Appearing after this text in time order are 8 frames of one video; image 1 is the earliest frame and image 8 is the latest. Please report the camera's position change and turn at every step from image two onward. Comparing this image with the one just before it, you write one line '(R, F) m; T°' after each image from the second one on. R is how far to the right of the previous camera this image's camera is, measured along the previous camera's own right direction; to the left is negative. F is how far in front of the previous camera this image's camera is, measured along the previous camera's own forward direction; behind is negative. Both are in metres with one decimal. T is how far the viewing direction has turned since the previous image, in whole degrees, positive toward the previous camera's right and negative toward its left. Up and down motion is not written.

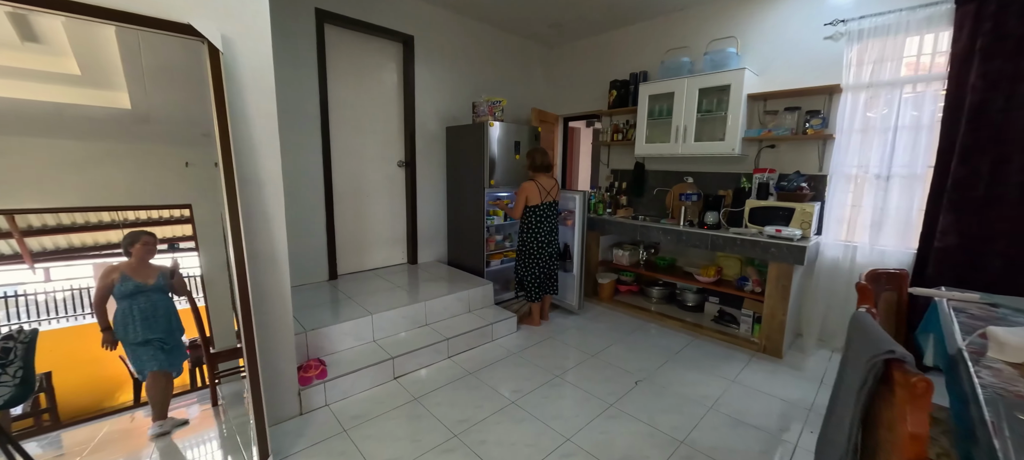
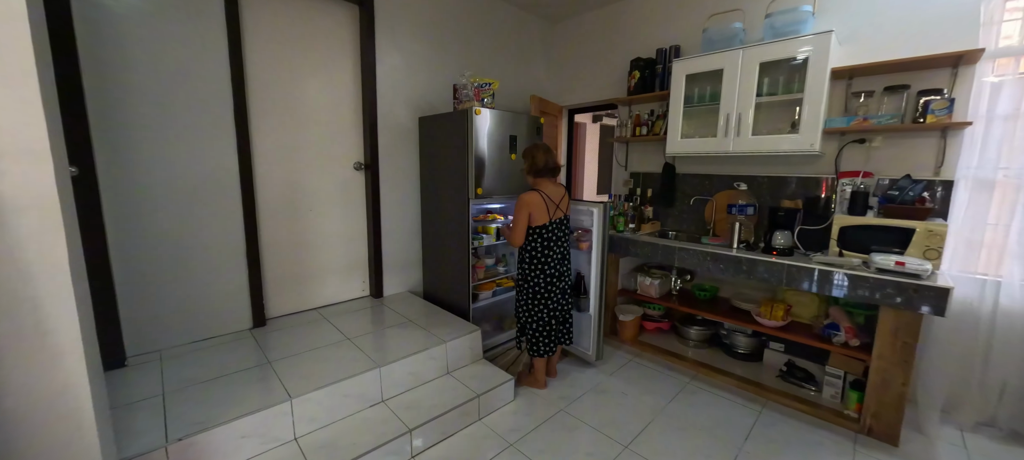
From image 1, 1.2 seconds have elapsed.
(0.0, +0.8) m; +1°
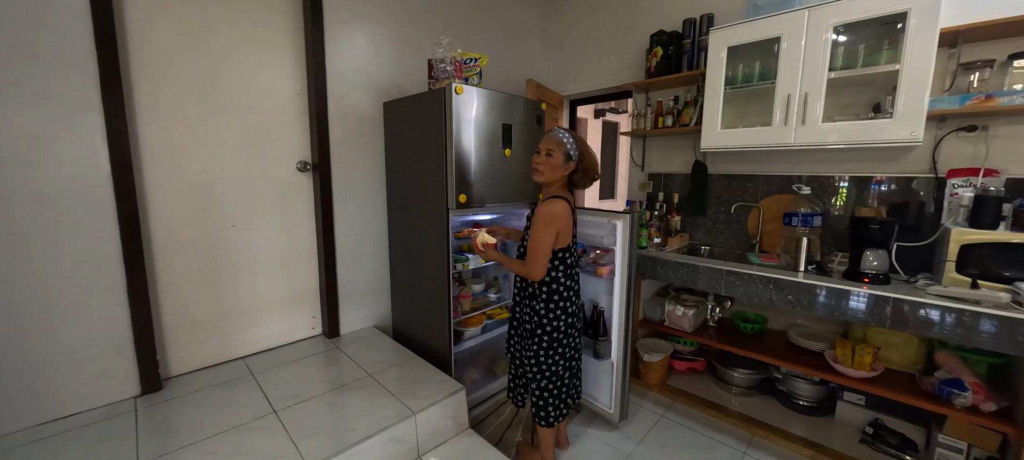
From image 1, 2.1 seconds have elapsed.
(0.0, +0.5) m; +2°
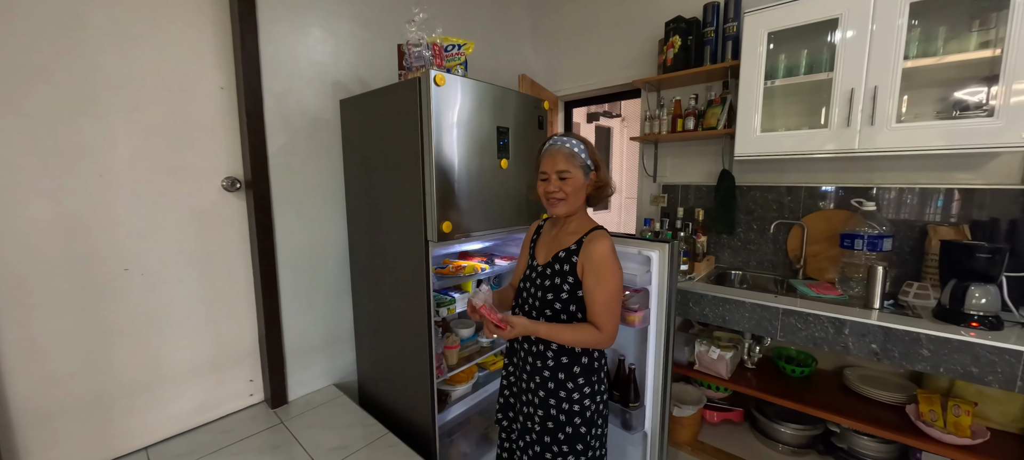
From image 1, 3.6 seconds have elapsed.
(-0.1, +0.4) m; +3°
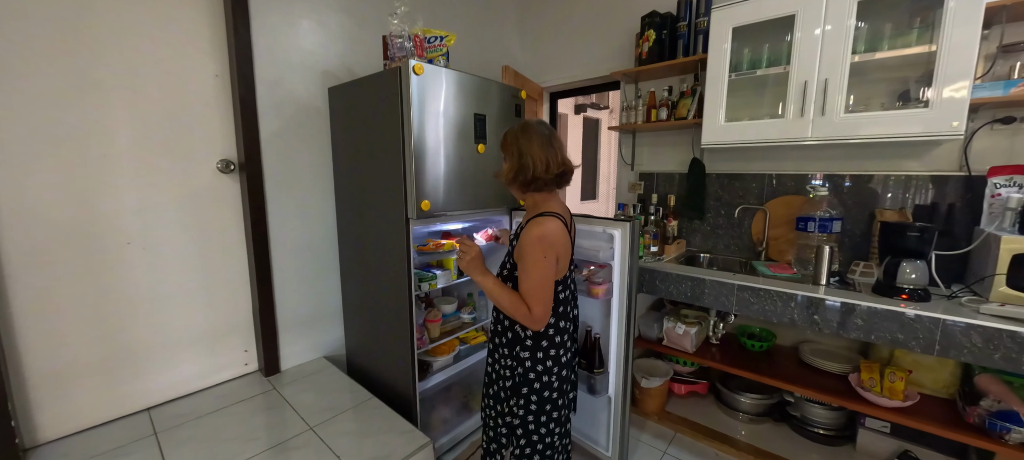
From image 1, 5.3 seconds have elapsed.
(+0.1, -0.1) m; 0°
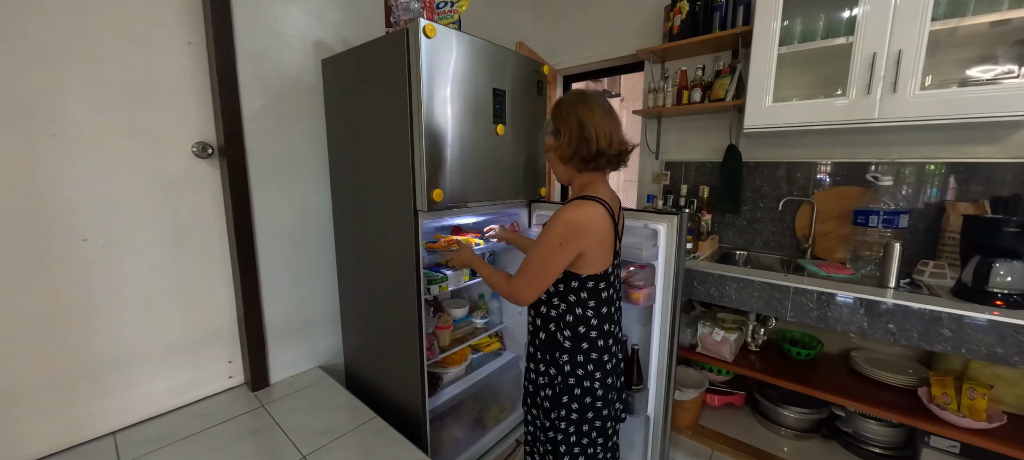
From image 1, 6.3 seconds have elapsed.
(-0.1, +0.2) m; 0°
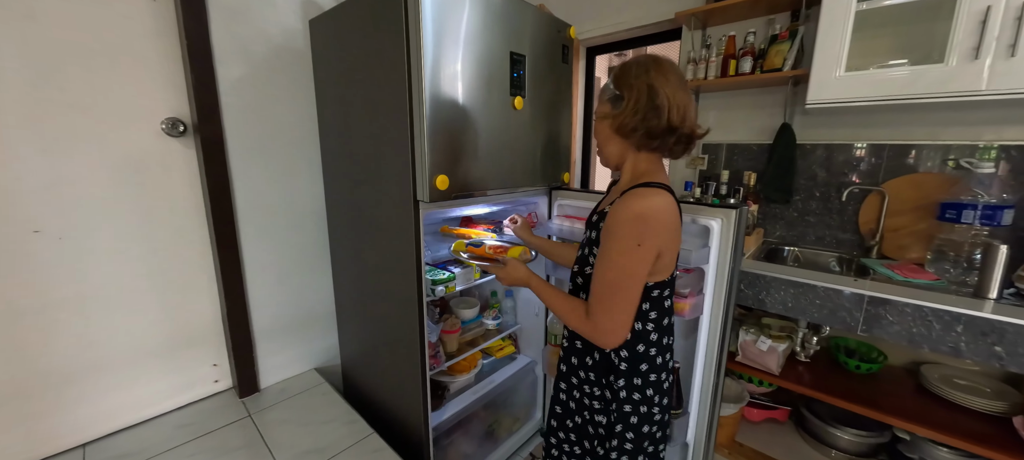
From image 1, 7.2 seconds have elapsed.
(0.0, +0.2) m; -2°
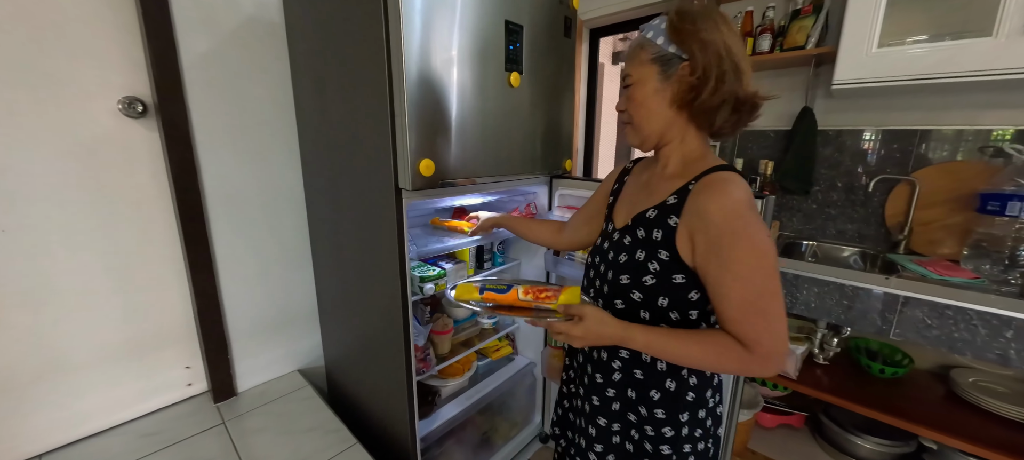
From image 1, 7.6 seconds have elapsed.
(0.0, +0.1) m; 0°
